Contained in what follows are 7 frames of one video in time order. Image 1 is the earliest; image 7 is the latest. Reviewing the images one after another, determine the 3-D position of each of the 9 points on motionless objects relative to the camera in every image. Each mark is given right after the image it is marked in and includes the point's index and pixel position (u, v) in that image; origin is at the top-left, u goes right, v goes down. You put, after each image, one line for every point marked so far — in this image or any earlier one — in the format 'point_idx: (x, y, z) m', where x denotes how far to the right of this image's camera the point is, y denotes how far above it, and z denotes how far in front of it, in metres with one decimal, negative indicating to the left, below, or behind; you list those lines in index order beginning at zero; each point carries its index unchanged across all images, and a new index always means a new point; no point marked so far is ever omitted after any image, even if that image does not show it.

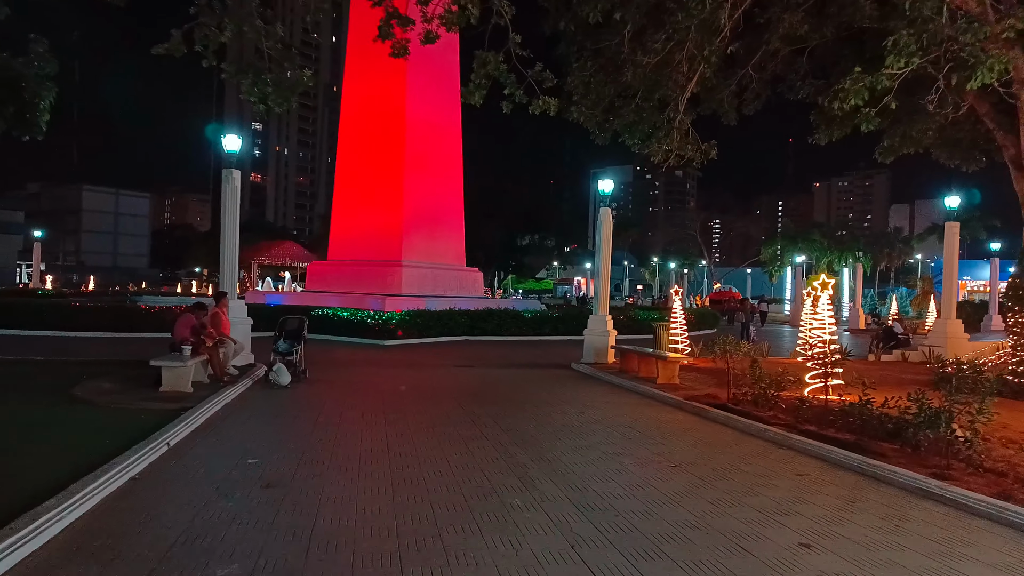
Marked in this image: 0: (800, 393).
0: (+4.5, -1.7, +11.6) m
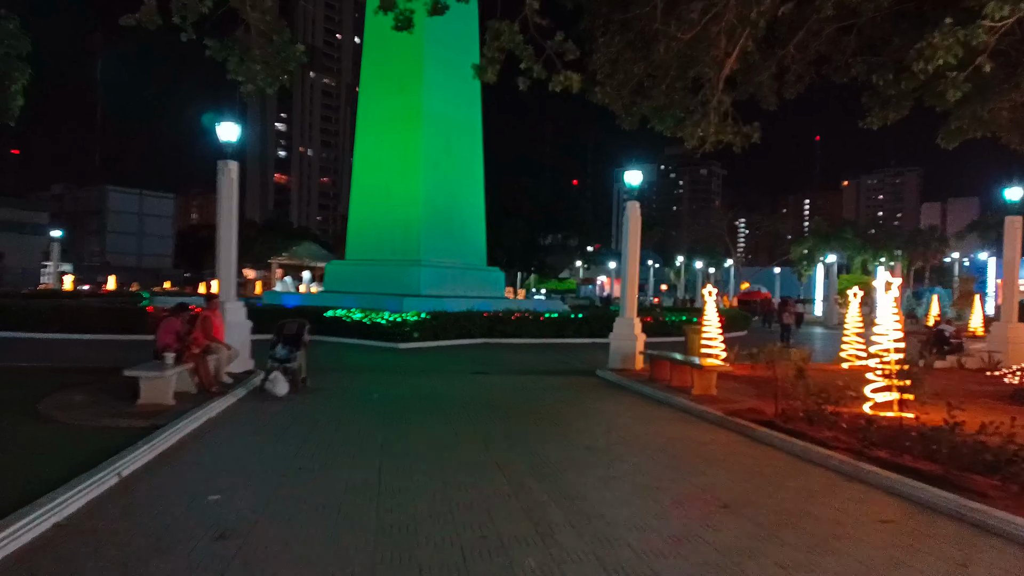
0: (+4.8, -1.7, +10.2) m
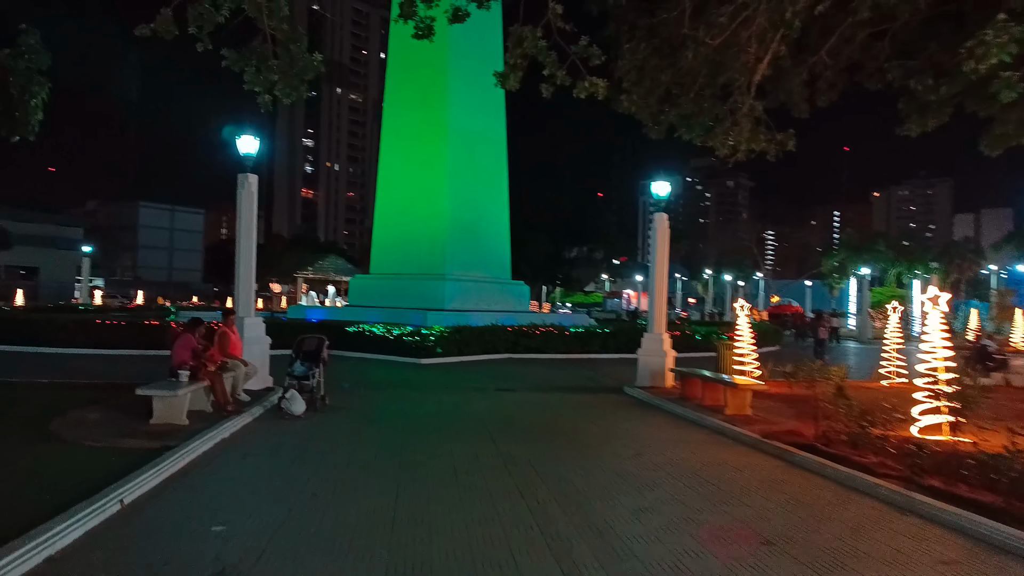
0: (+5.1, -1.9, +9.6) m
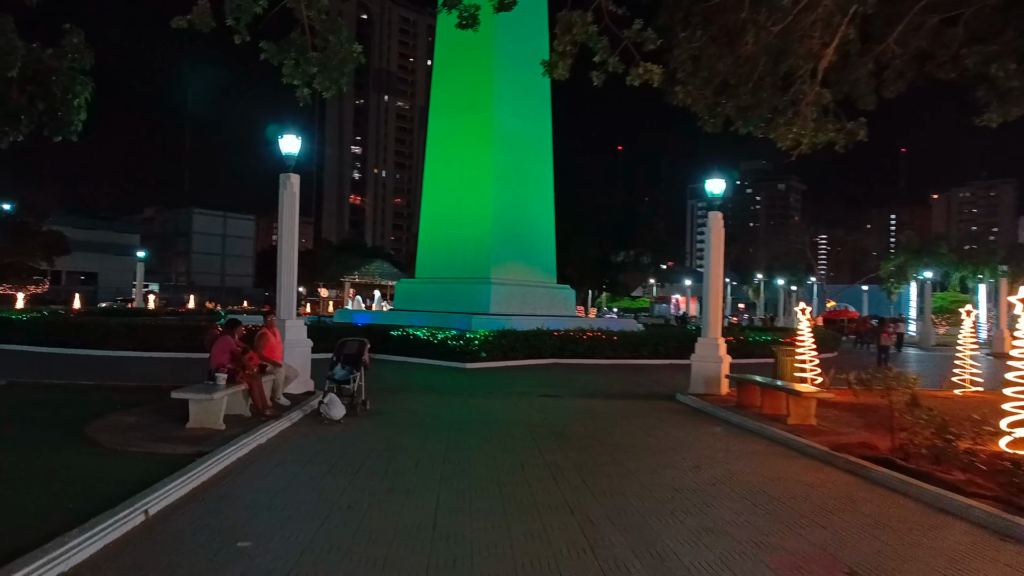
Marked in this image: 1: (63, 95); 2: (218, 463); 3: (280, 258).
0: (+5.6, -1.9, +8.7) m
1: (-5.4, +2.3, +8.9) m
2: (-3.1, -1.8, +7.7) m
3: (-4.2, +0.5, +13.5) m
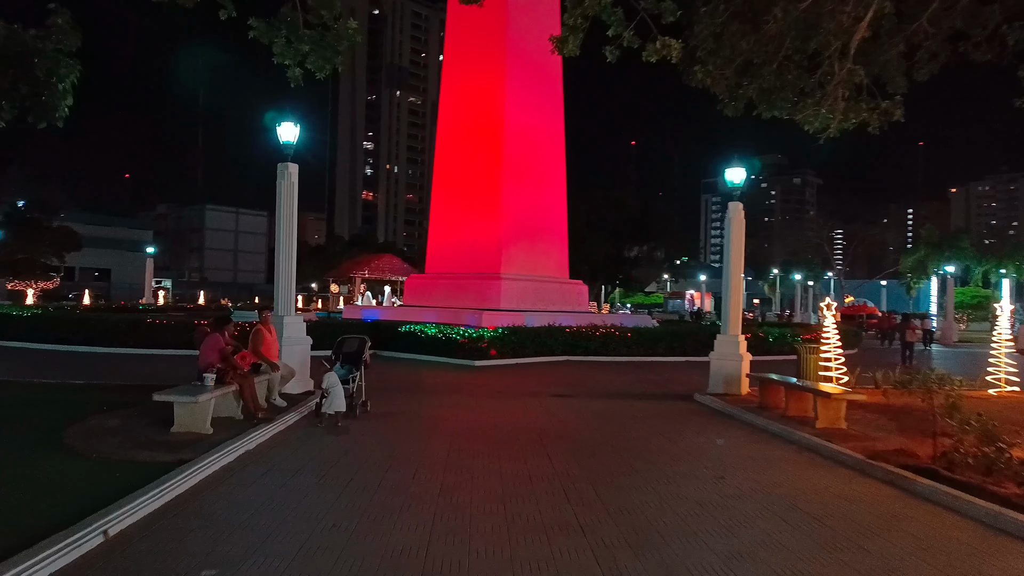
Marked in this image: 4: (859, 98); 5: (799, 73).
0: (+5.7, -1.8, +7.9) m
1: (-5.3, +2.4, +8.3) m
2: (-3.0, -1.8, +7.1) m
3: (-4.1, +0.6, +12.9) m
4: (+5.0, +2.7, +10.8) m
5: (+4.3, +3.2, +11.0) m
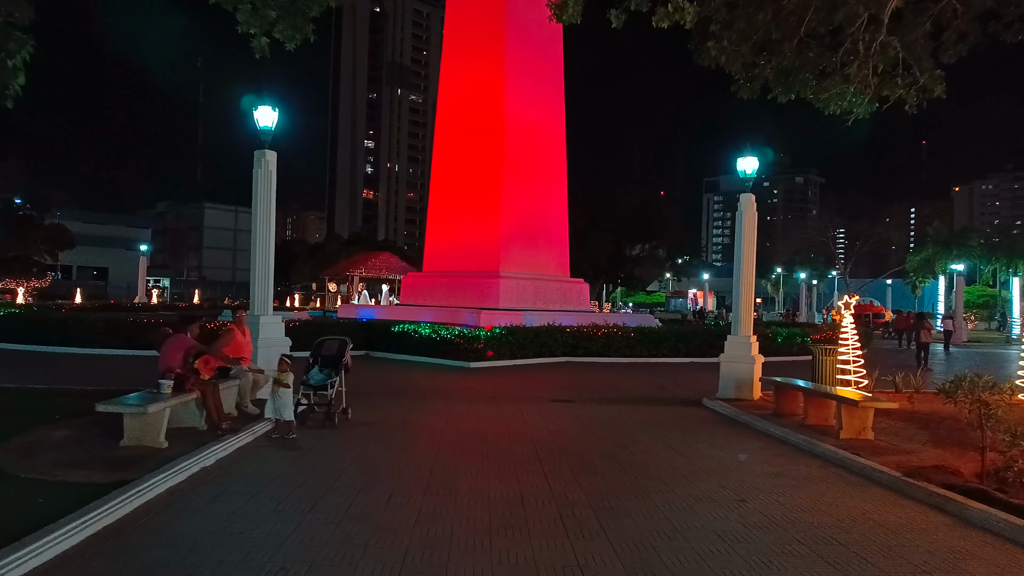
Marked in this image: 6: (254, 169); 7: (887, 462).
0: (+5.6, -1.7, +6.9) m
1: (-5.4, +2.4, +7.4) m
2: (-3.1, -1.7, +6.1) m
3: (-4.2, +0.7, +12.0) m
4: (+5.0, +2.8, +9.8) m
5: (+4.2, +3.3, +10.0) m
6: (-4.2, +1.9, +12.0) m
7: (+4.1, -1.9, +8.2) m
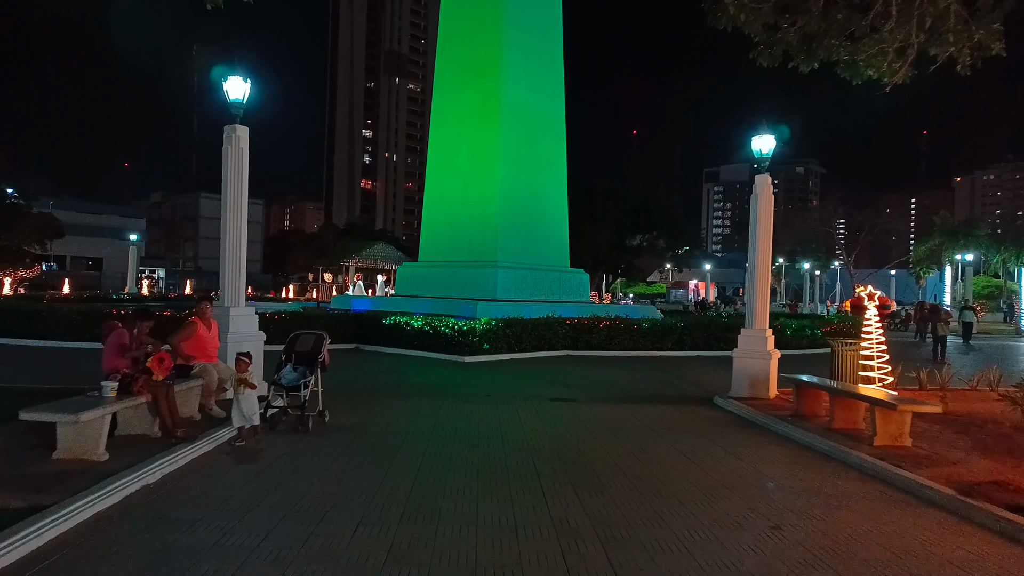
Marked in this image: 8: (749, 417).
0: (+5.6, -1.6, +5.9) m
1: (-5.5, +2.5, +6.3) m
2: (-3.2, -1.6, +5.1) m
3: (-4.2, +0.8, +10.9) m
4: (+4.9, +2.9, +8.8) m
5: (+4.2, +3.4, +8.9) m
6: (-4.2, +2.1, +10.9) m
7: (+4.1, -1.8, +7.2) m
8: (+3.4, -1.8, +10.5) m
